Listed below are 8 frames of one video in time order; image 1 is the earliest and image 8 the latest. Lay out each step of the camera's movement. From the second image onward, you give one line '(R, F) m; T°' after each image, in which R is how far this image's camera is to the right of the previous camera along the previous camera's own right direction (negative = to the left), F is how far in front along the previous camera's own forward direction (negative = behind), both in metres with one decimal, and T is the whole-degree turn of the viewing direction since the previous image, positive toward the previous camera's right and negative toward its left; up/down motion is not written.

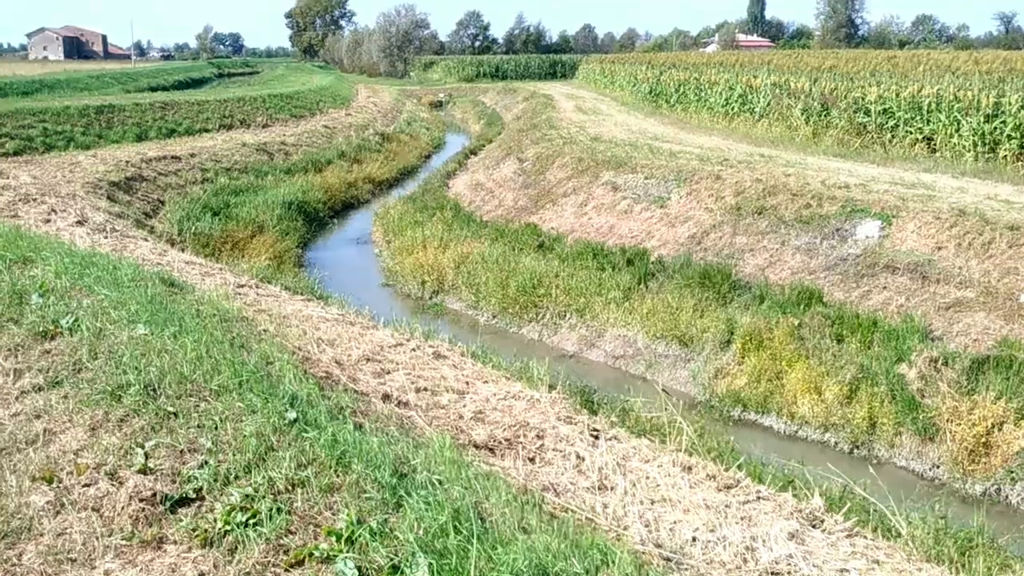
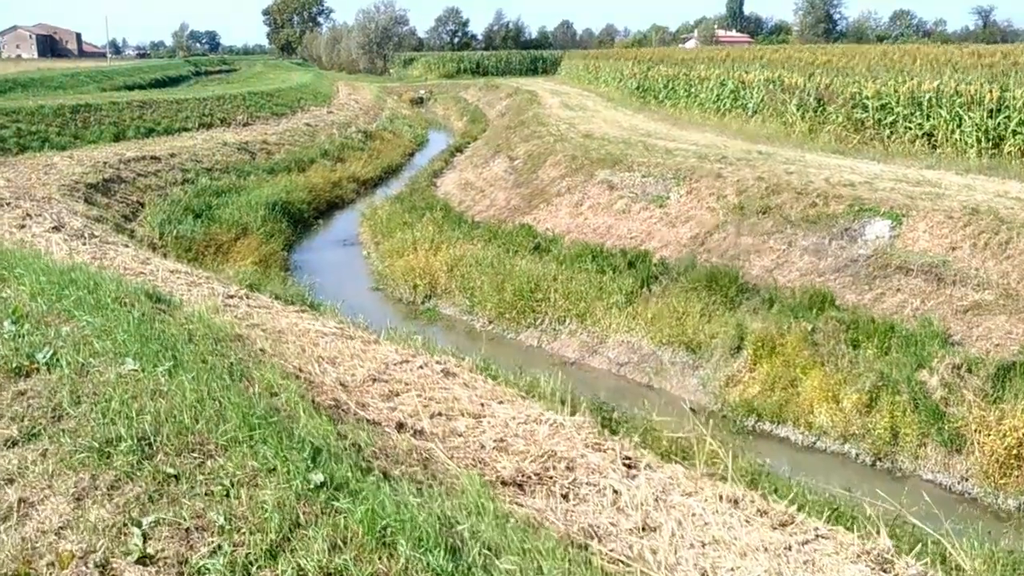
(-0.2, +0.5) m; +1°
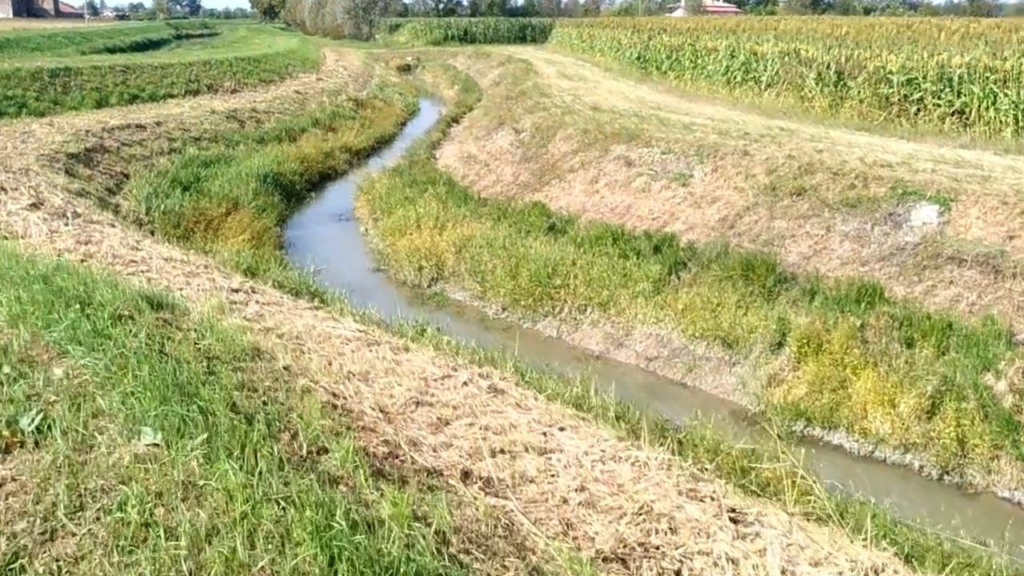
(-0.4, +0.9) m; +1°
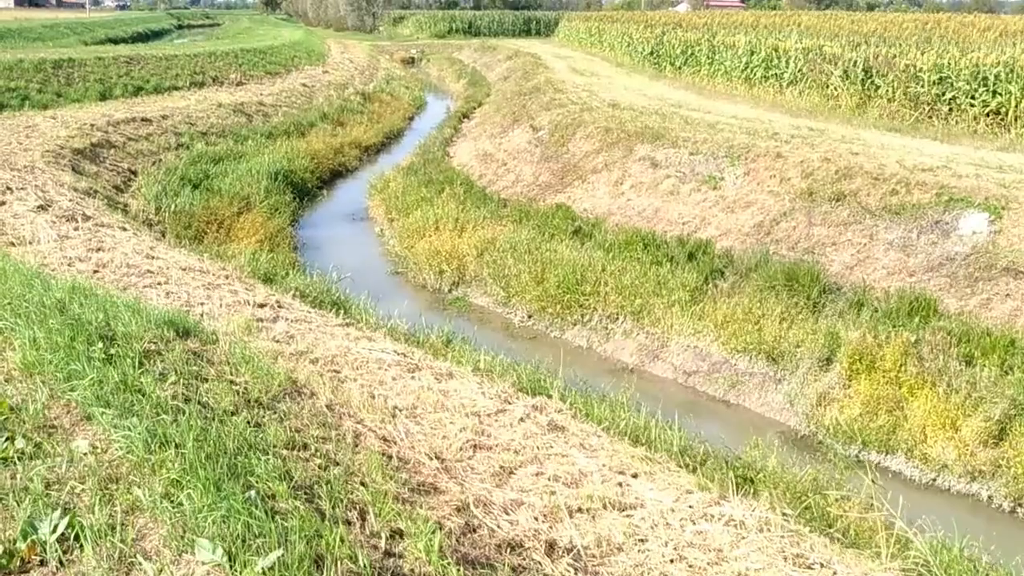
(-0.3, +0.5) m; 0°
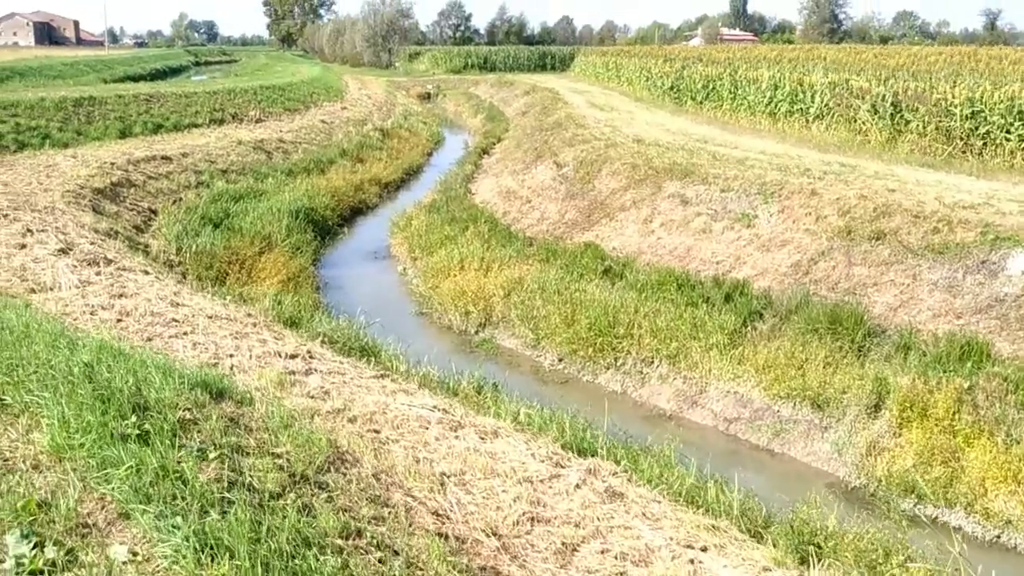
(-0.2, +0.3) m; -1°
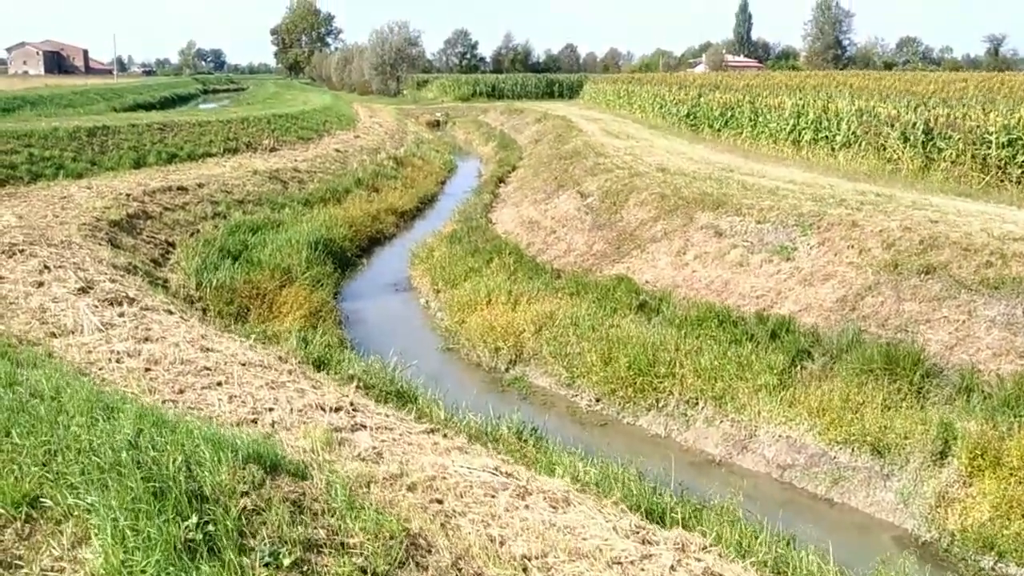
(-0.3, +0.4) m; 0°
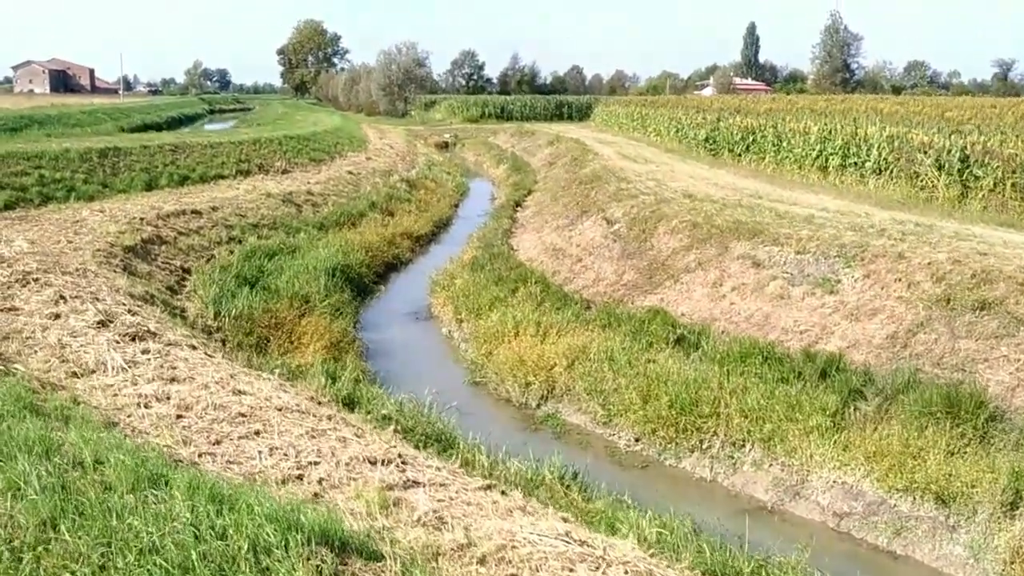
(-0.3, +0.5) m; 0°
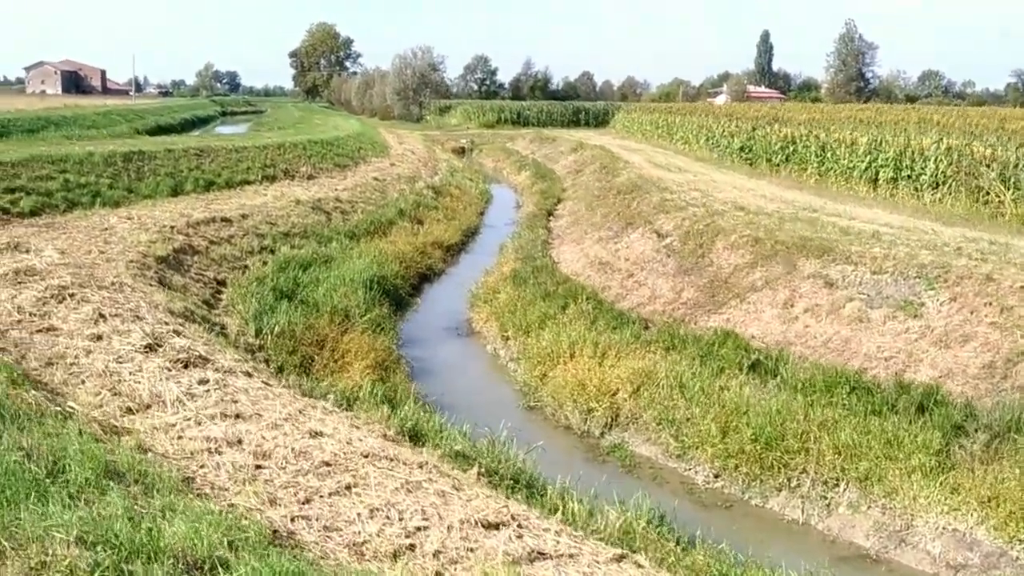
(-0.6, +0.7) m; 0°
